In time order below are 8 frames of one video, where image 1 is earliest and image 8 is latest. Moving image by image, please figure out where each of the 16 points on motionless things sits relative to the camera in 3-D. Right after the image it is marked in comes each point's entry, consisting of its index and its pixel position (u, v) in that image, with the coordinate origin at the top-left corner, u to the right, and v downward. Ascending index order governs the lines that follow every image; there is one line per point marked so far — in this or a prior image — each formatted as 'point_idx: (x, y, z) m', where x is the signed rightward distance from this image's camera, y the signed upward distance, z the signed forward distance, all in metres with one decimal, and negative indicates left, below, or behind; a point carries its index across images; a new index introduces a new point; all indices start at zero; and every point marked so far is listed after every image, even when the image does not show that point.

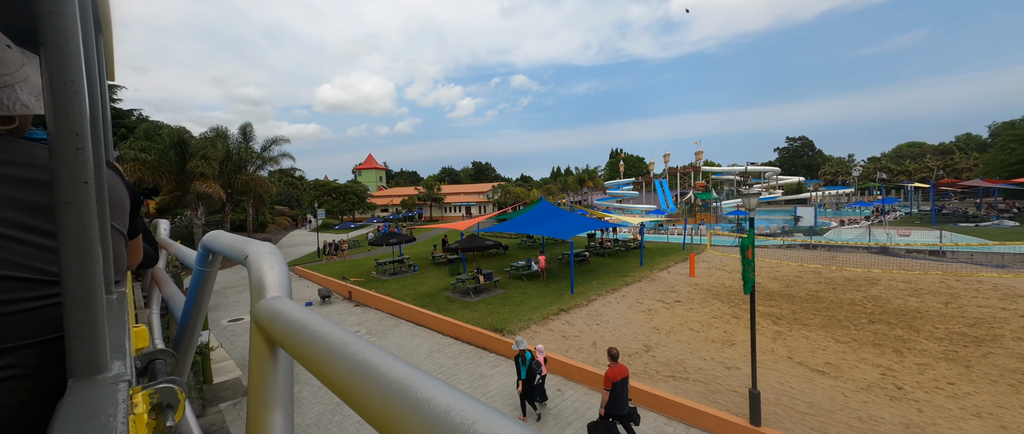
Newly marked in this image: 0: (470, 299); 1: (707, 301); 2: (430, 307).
0: (-1.5, -3.1, +12.7) m
1: (+6.5, -2.8, +11.3) m
2: (-2.8, -3.3, +12.2) m
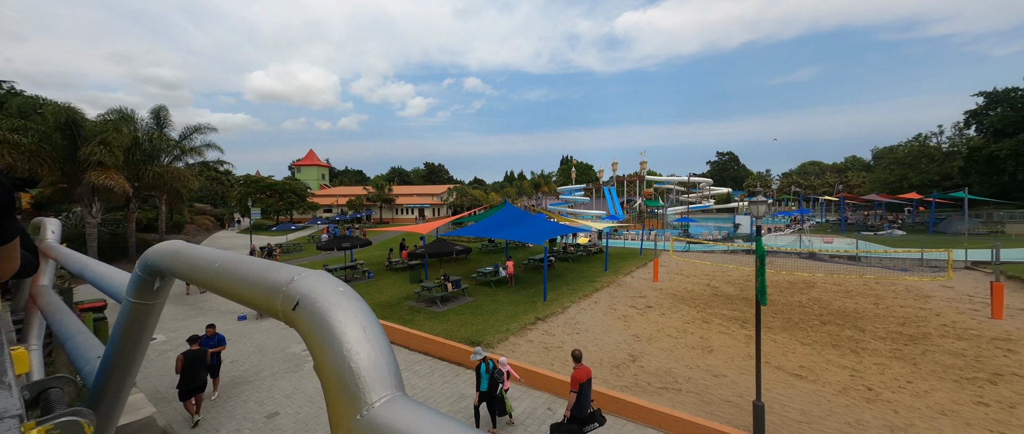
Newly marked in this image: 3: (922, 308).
0: (-2.5, -3.2, +11.8) m
1: (+5.5, -3.0, +11.6) m
2: (-3.8, -3.3, +11.1) m
3: (+12.9, -2.9, +10.8) m
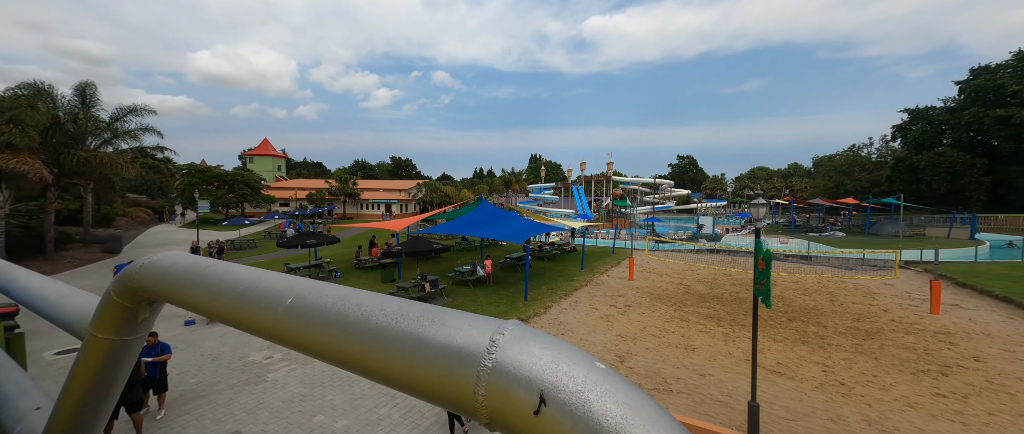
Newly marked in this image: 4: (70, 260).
0: (-3.2, -3.1, +11.2) m
1: (+4.9, -3.0, +11.8) m
2: (-4.4, -3.2, +10.5) m
3: (+12.3, -3.0, +11.8) m
4: (-25.3, -2.4, +19.6) m
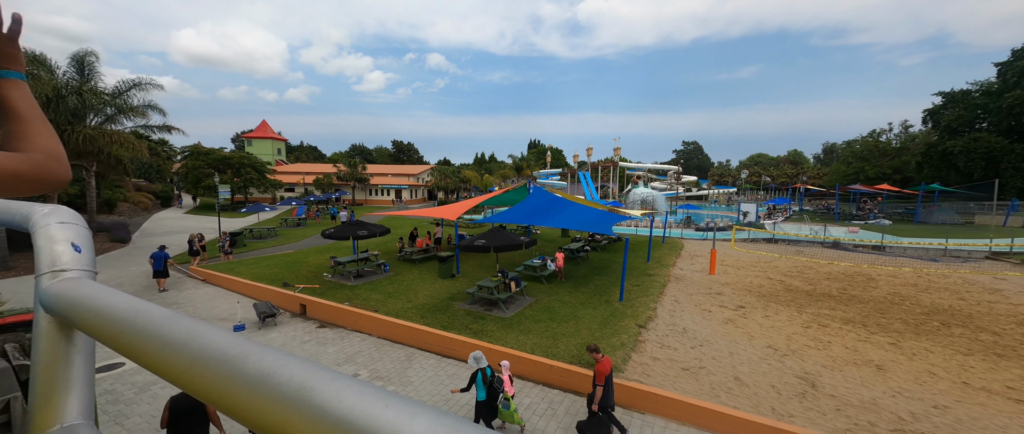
0: (-0.3, -2.7, +9.7) m
1: (+7.8, -2.7, +10.4) m
2: (-1.4, -2.9, +8.9) m
3: (+15.2, -2.7, +10.5) m
4: (-22.5, -1.7, +17.7) m
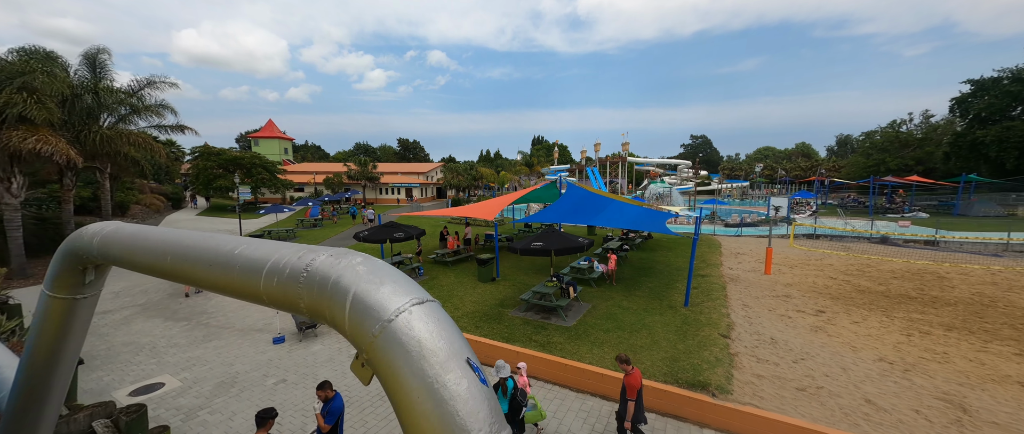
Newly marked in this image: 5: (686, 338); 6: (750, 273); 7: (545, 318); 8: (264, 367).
0: (+1.4, -2.8, +8.9) m
1: (+9.4, -2.6, +9.6) m
2: (+0.2, -2.9, +8.2) m
3: (+16.8, -2.5, +9.6) m
4: (-20.8, -1.9, +17.1) m
5: (+3.9, -2.7, +7.8) m
6: (+9.4, -2.2, +13.5) m
7: (+0.8, -2.7, +9.2) m
8: (-5.9, -3.6, +8.1) m
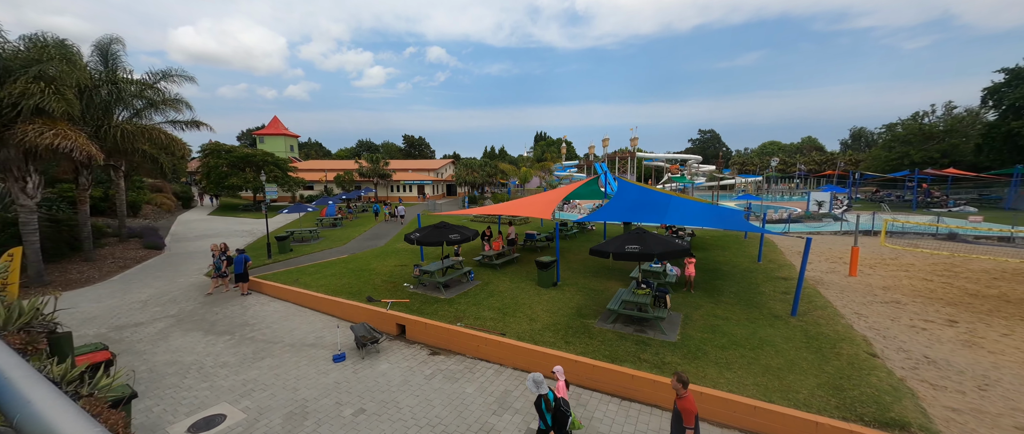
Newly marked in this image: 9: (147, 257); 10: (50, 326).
0: (+3.6, -2.7, +7.8) m
1: (+11.6, -2.5, +8.5) m
2: (+2.4, -2.9, +7.1) m
3: (+19.0, -2.3, +8.5) m
4: (-18.6, -2.0, +16.0) m
5: (+6.1, -2.7, +6.7) m
6: (+11.6, -2.1, +12.4) m
7: (+3.0, -2.7, +8.1) m
8: (-3.7, -3.6, +7.1) m
9: (-18.4, -2.0, +17.3) m
10: (-5.8, -1.4, +4.3) m
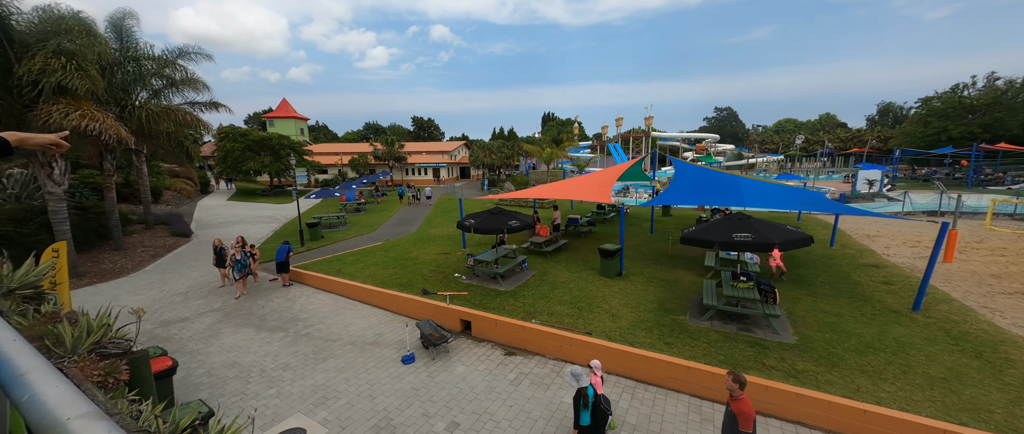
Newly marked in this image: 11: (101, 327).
0: (+5.5, -2.4, +6.9) m
1: (+13.5, -2.1, +7.4) m
2: (+4.3, -2.7, +6.2) m
3: (+20.9, -1.9, +7.3) m
4: (-16.5, -1.4, +15.4) m
5: (+8.0, -2.4, +5.7) m
6: (+13.5, -1.5, +11.3) m
7: (+5.0, -2.4, +7.2) m
8: (-1.8, -3.4, +6.3) m
9: (-16.4, -1.3, +16.7) m
10: (-4.0, -1.3, +3.5) m
11: (-4.0, -1.1, +3.3) m
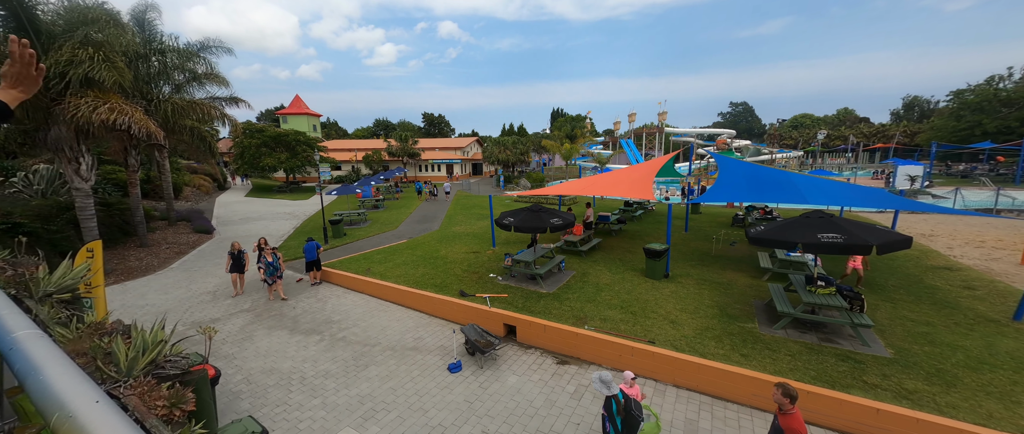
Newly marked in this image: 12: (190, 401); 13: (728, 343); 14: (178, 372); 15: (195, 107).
0: (+6.6, -2.4, +6.2) m
1: (+14.6, -2.1, +6.5) m
2: (+5.4, -2.6, +5.5) m
3: (+22.1, -1.9, +6.3) m
4: (-15.2, -1.2, +15.1) m
5: (+9.1, -2.4, +5.0) m
6: (+14.8, -1.4, +10.4) m
7: (+6.1, -2.4, +6.5) m
8: (-0.7, -3.4, +5.8) m
9: (-15.0, -1.2, +16.5) m
10: (-2.9, -1.3, +3.0) m
11: (-2.9, -1.0, +2.8) m
12: (-2.5, -1.4, +2.6) m
13: (+4.3, -2.5, +6.8) m
14: (-2.8, -1.3, +2.9) m
15: (-12.7, +4.4, +13.7) m
